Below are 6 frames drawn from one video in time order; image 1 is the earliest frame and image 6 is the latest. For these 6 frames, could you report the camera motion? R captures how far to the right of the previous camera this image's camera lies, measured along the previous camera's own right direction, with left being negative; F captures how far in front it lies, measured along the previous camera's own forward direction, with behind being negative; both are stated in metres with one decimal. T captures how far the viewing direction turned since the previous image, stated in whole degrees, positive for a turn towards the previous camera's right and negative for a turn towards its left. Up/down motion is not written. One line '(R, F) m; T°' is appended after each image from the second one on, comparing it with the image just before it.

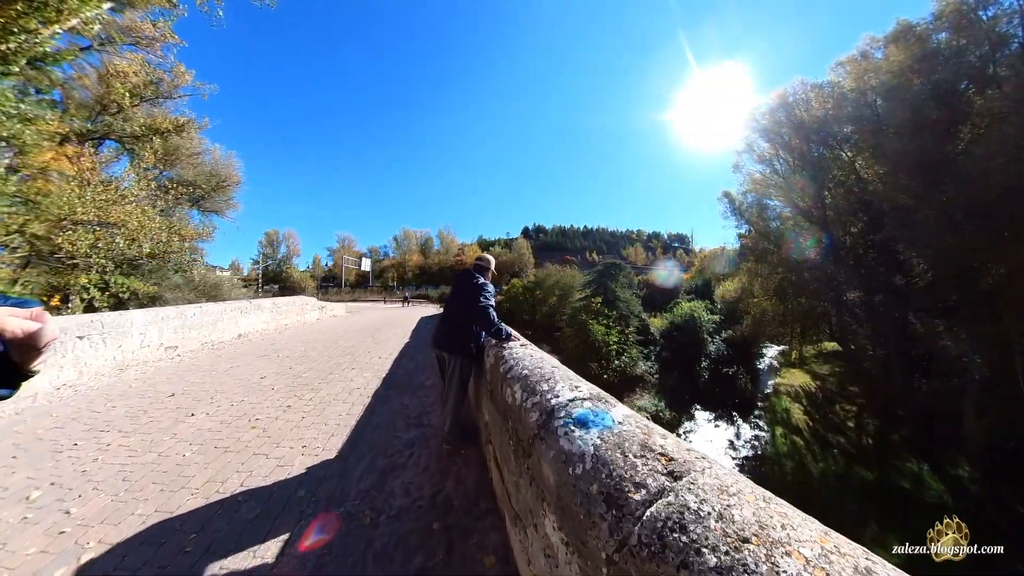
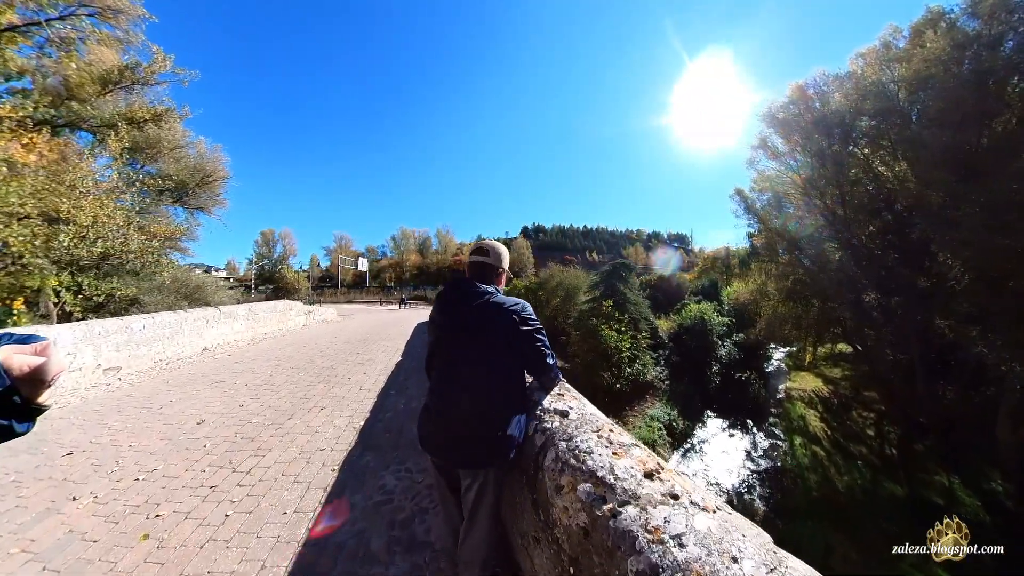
(-0.2, +0.7) m; 0°
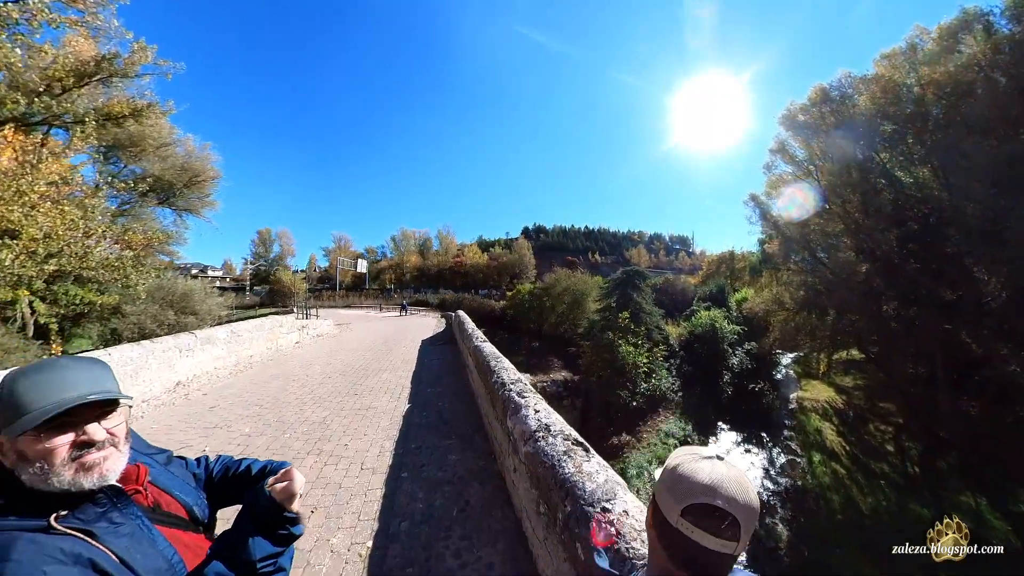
(-0.2, +0.6) m; 0°
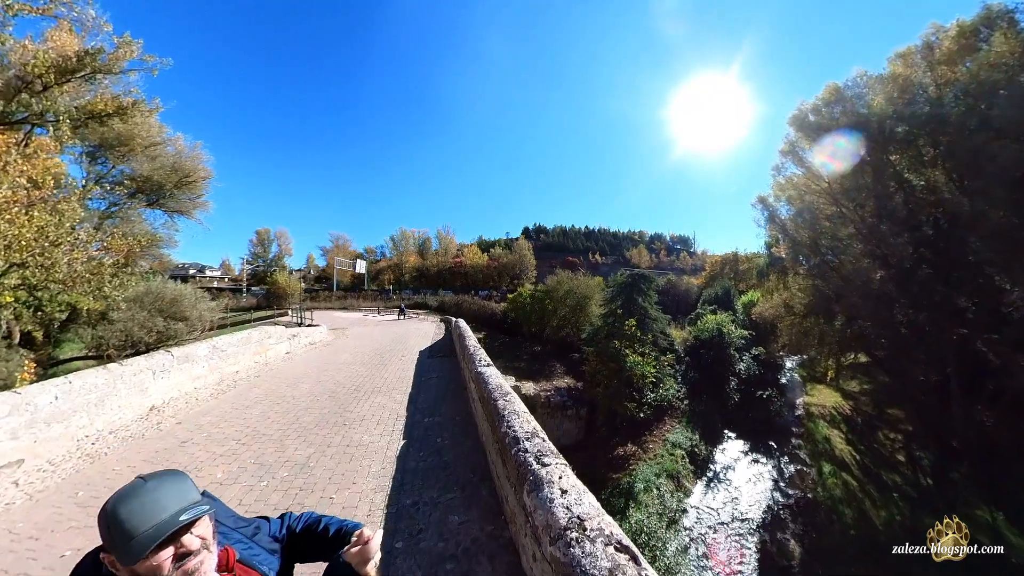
(-0.1, +0.4) m; 0°
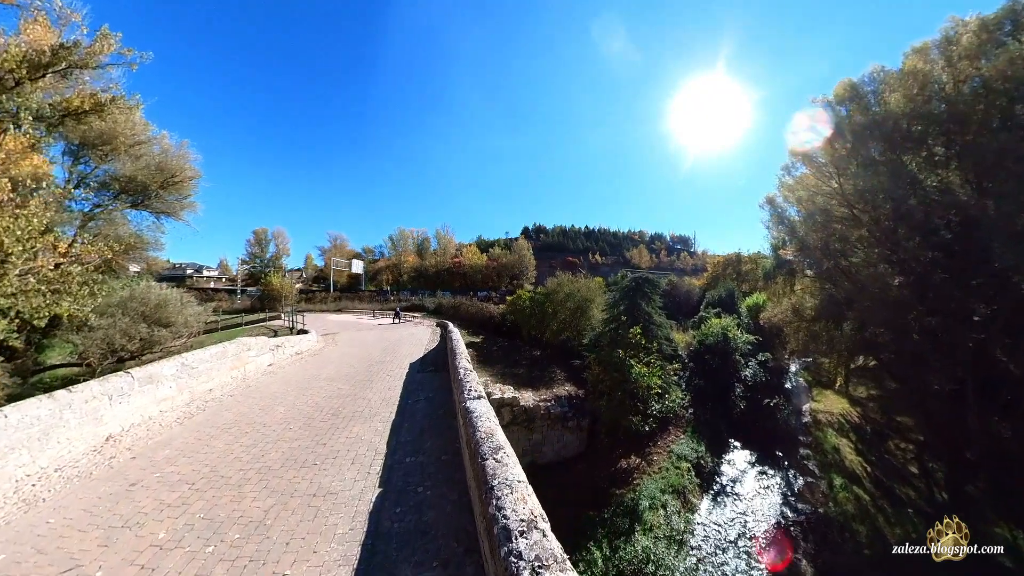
(0.0, +0.4) m; 0°
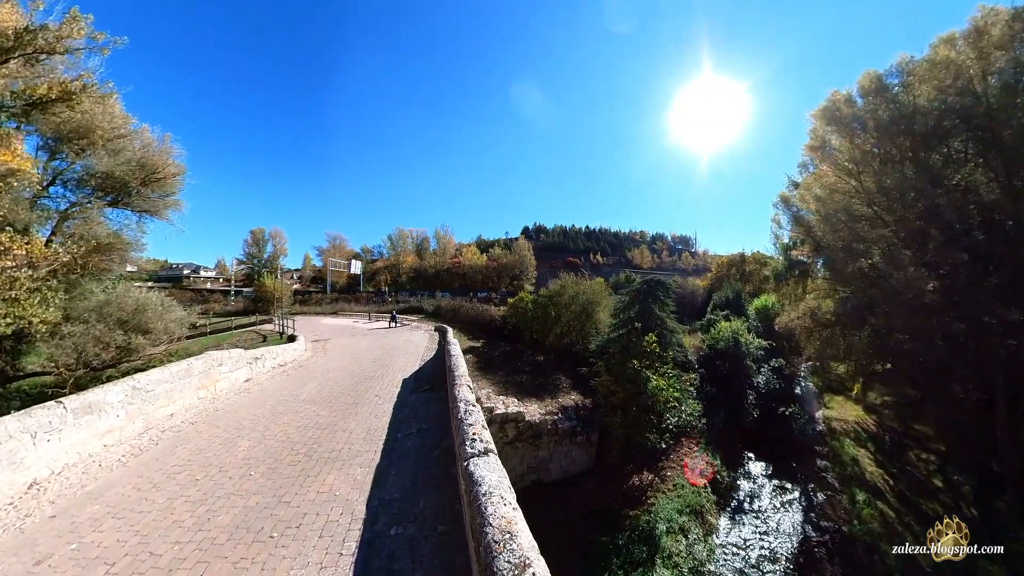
(-0.1, +0.6) m; 0°
